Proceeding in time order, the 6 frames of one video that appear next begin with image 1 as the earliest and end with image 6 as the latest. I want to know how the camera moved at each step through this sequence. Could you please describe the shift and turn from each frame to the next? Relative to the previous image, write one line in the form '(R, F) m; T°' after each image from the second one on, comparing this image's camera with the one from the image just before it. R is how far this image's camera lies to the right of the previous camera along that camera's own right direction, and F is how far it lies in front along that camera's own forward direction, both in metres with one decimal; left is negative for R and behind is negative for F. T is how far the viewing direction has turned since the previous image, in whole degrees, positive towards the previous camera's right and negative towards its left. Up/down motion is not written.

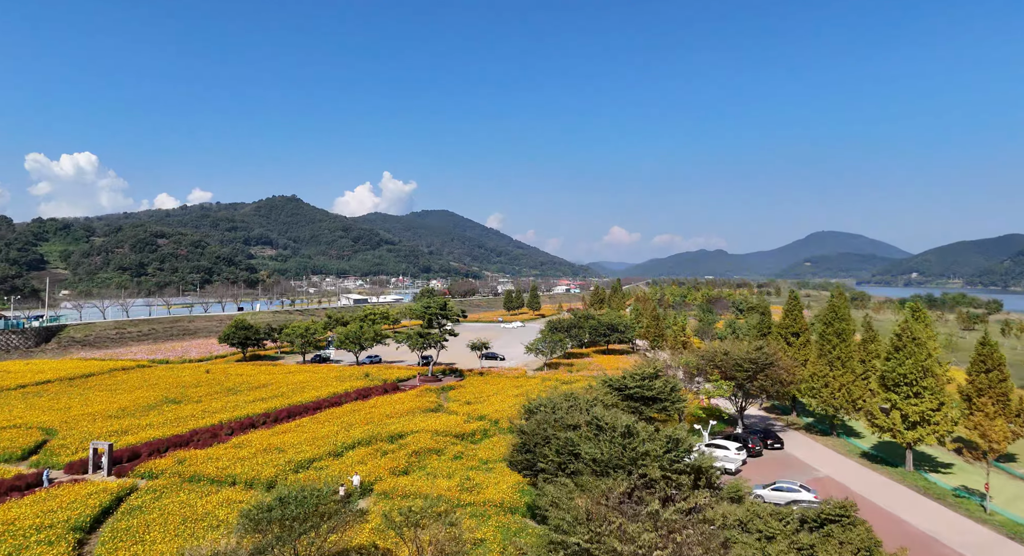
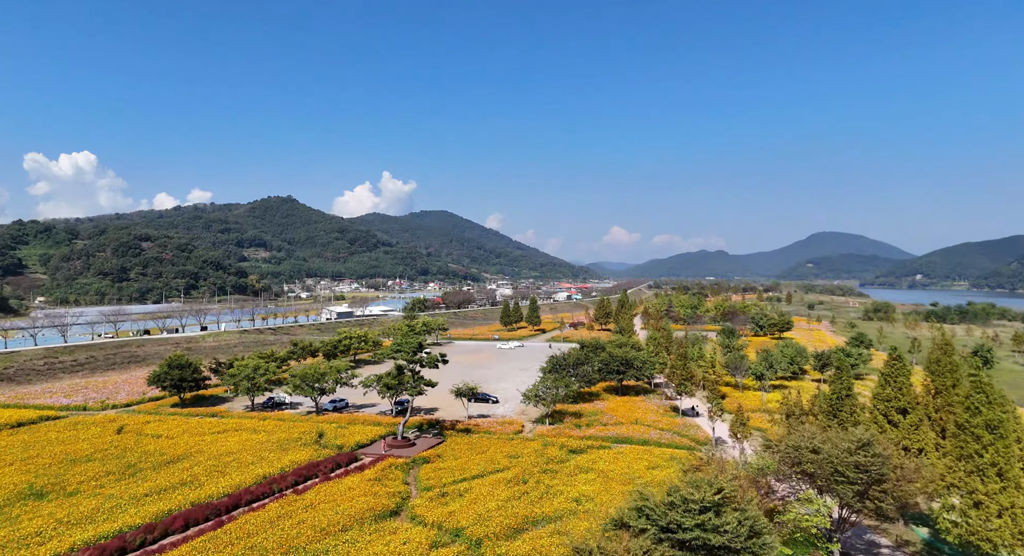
(+0.3, +7.5) m; 0°
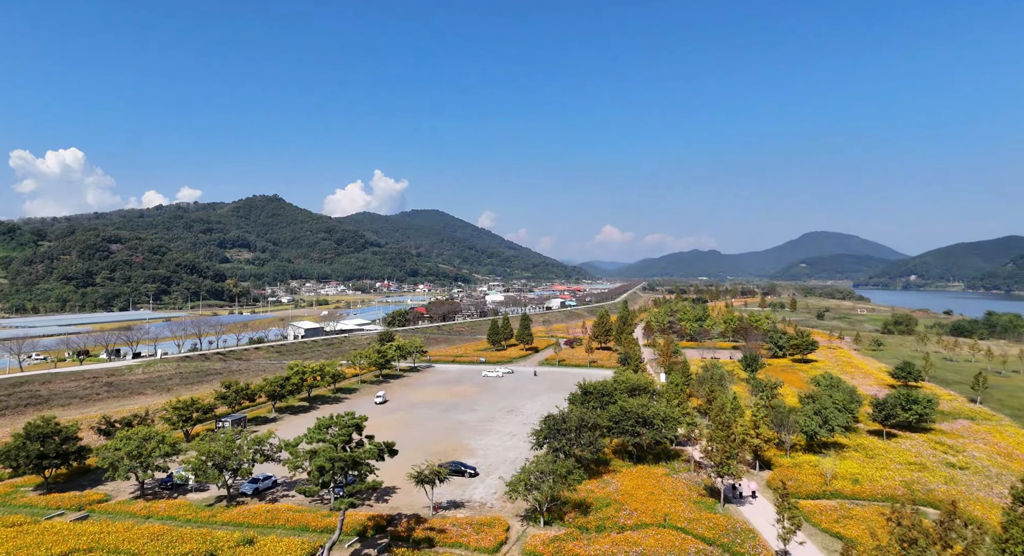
(+0.5, +8.7) m; +1°
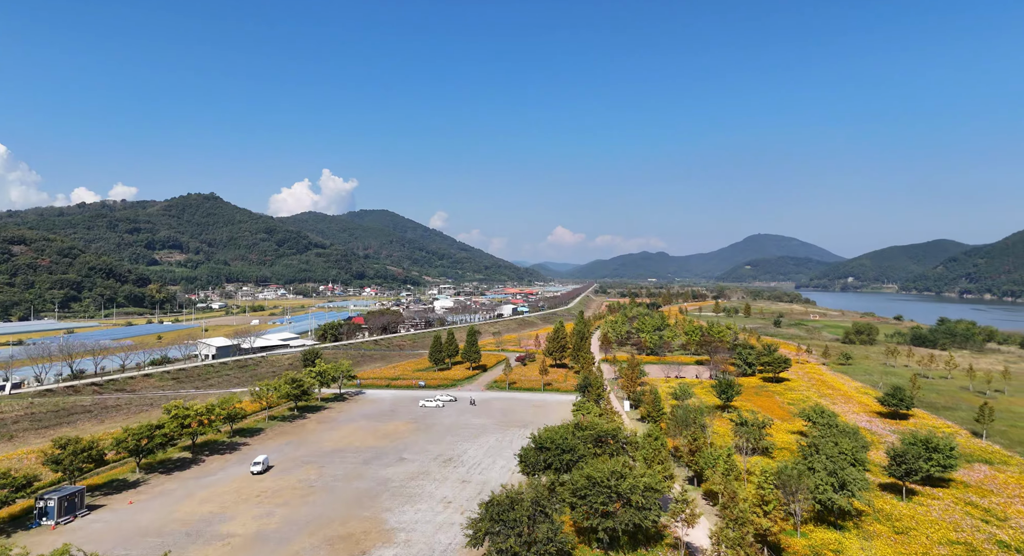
(+0.9, +7.6) m; +5°
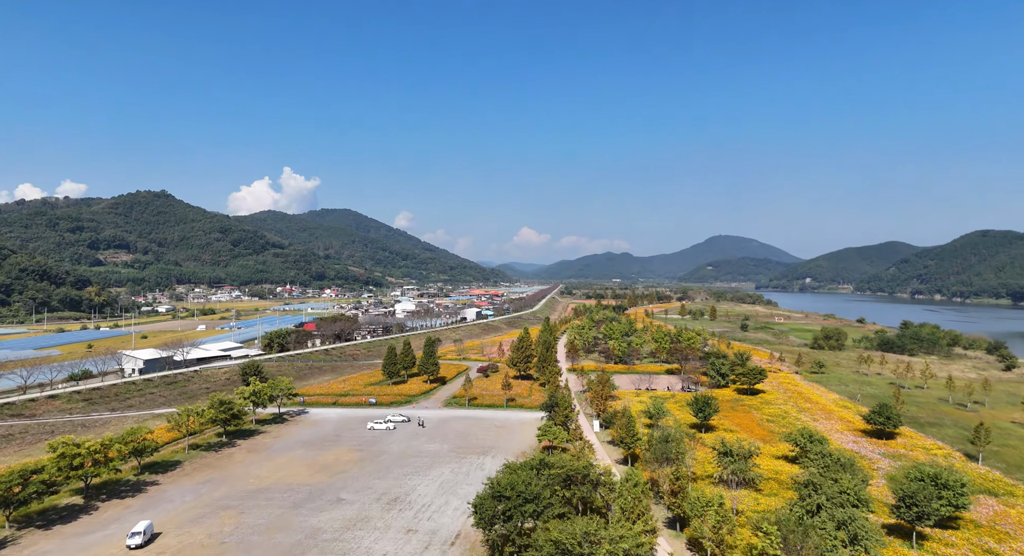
(+0.5, +4.3) m; +3°
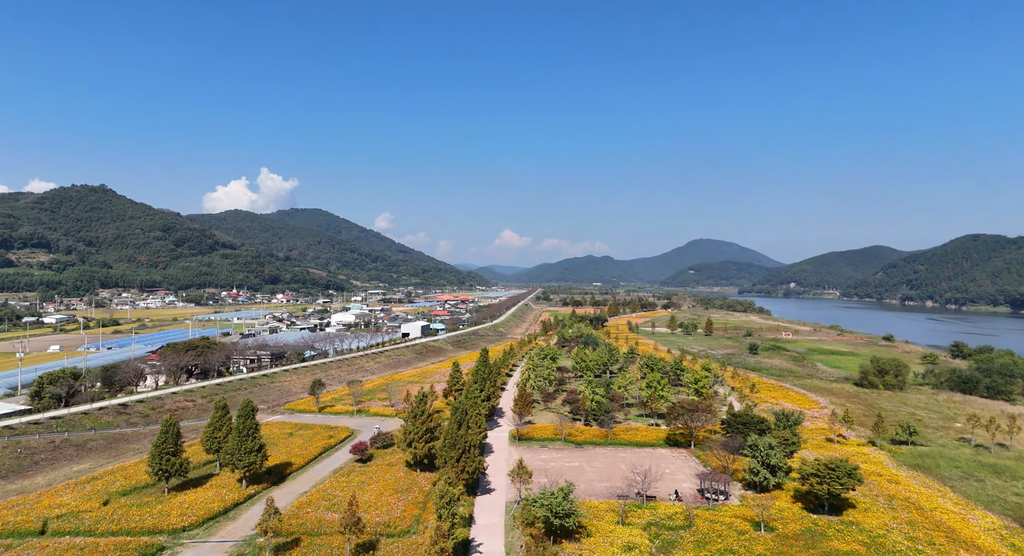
(+5.4, +25.7) m; +2°
